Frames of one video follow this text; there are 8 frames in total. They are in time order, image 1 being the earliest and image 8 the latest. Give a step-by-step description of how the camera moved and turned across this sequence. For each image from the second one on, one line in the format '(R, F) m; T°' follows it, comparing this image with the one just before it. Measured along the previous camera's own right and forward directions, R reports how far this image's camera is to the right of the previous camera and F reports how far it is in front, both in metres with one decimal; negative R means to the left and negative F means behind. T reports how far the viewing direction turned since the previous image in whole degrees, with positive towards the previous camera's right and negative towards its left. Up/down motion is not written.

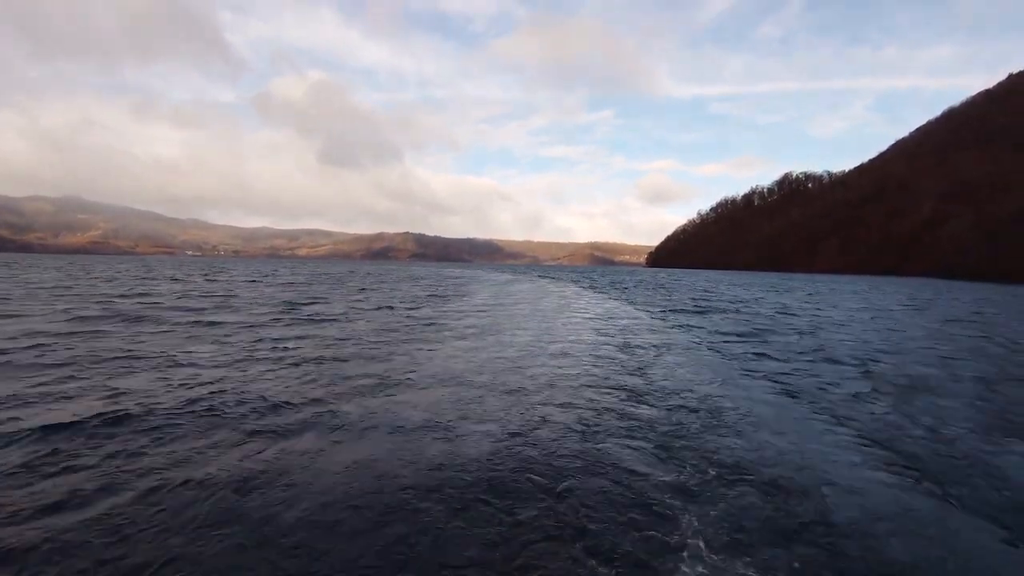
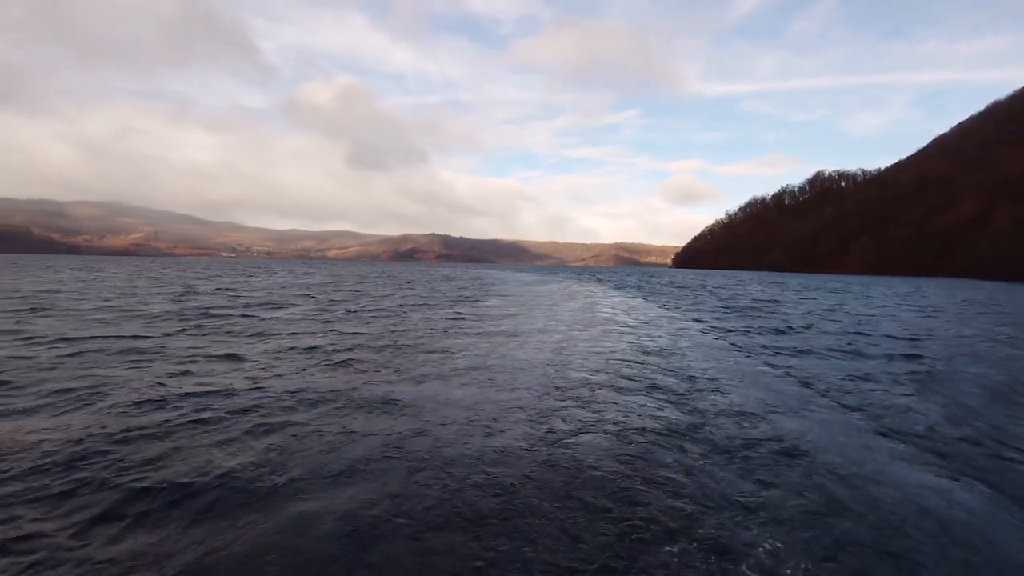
(-0.3, -1.6) m; -3°
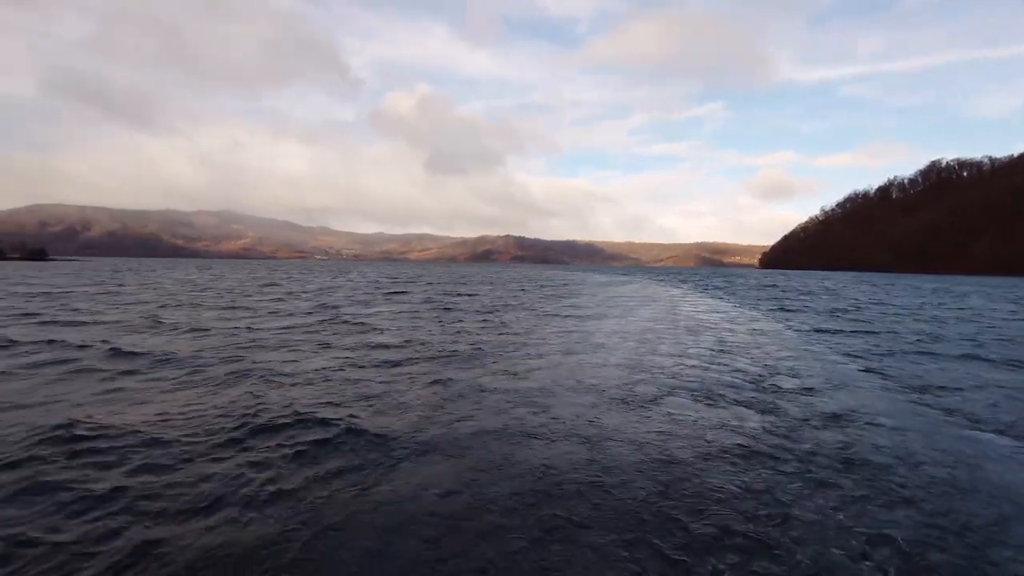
(-0.4, -1.4) m; -9°
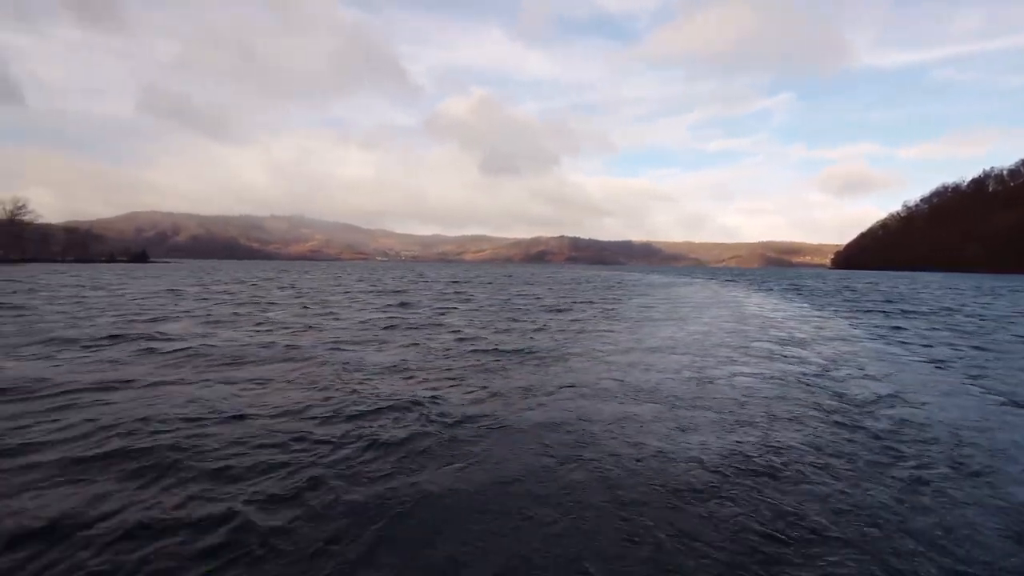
(-0.5, -1.3) m; -6°
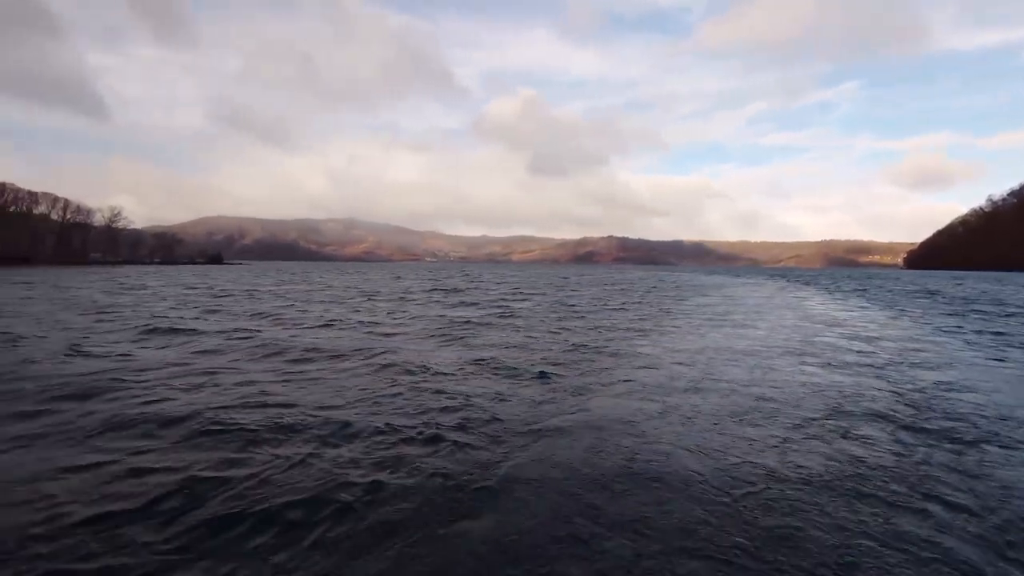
(-0.6, -1.2) m; -6°
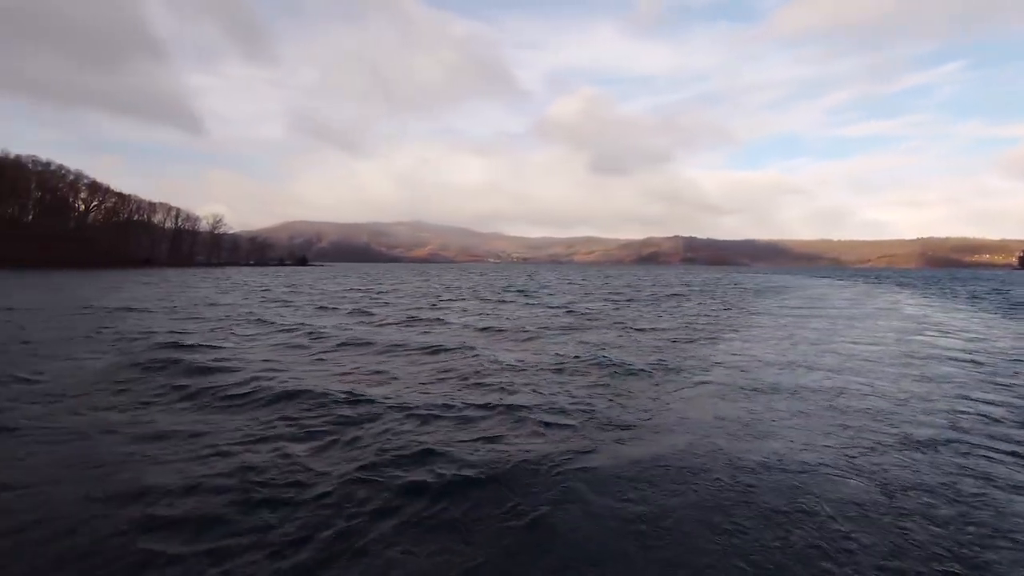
(-1.0, -1.5) m; -7°
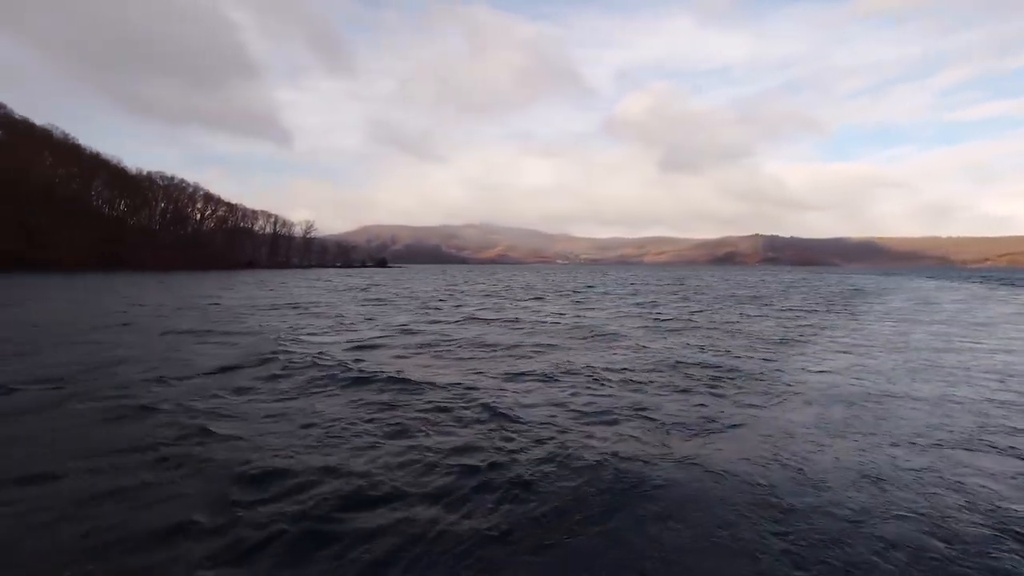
(-1.0, -1.1) m; -8°
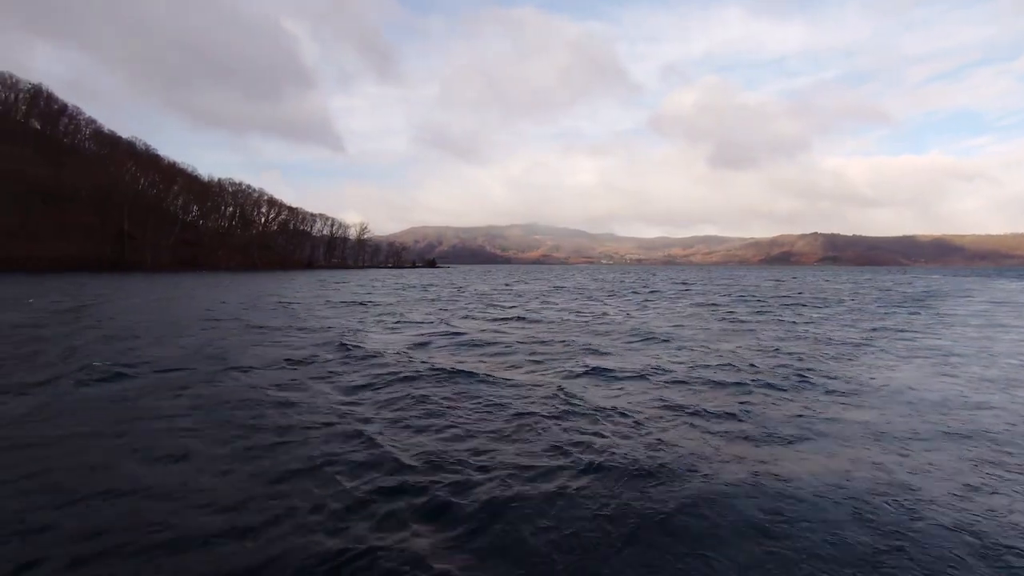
(-0.9, -0.7) m; -5°
